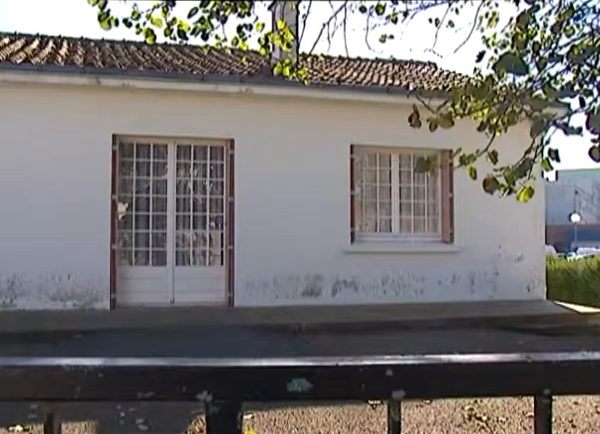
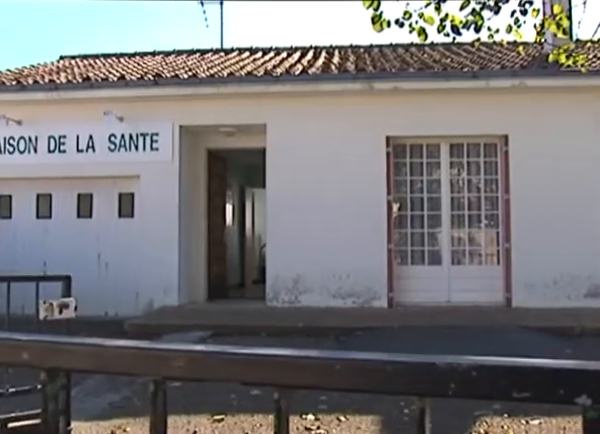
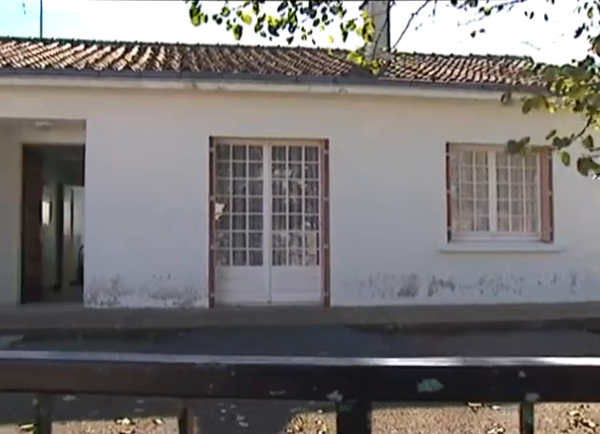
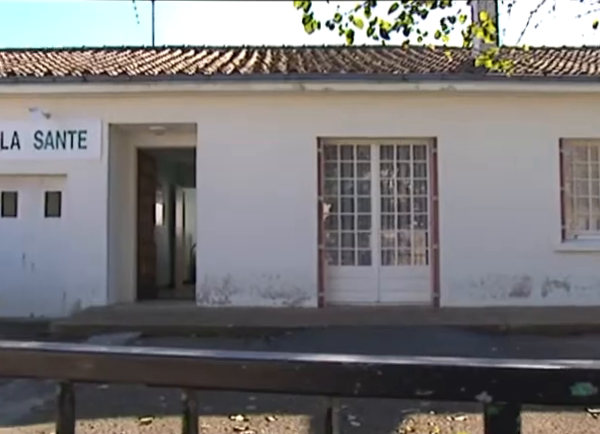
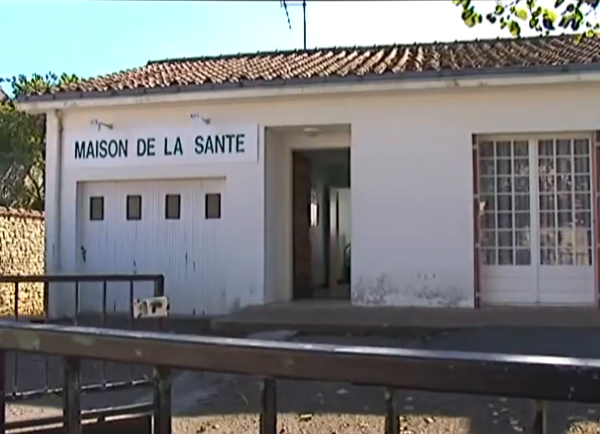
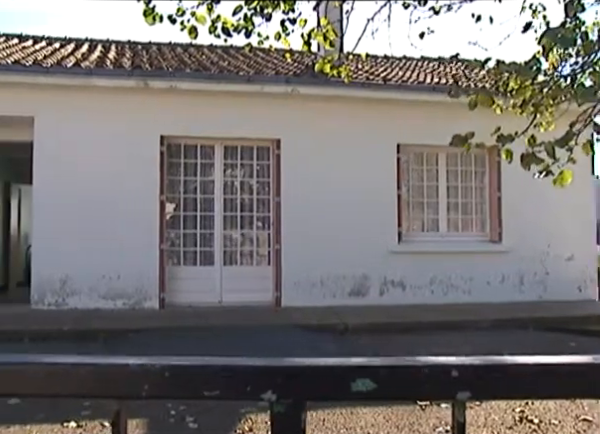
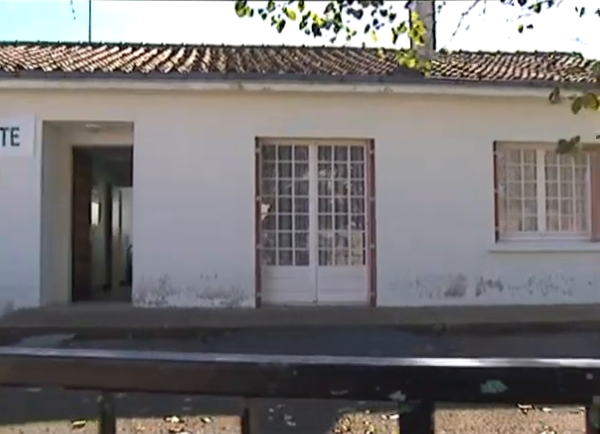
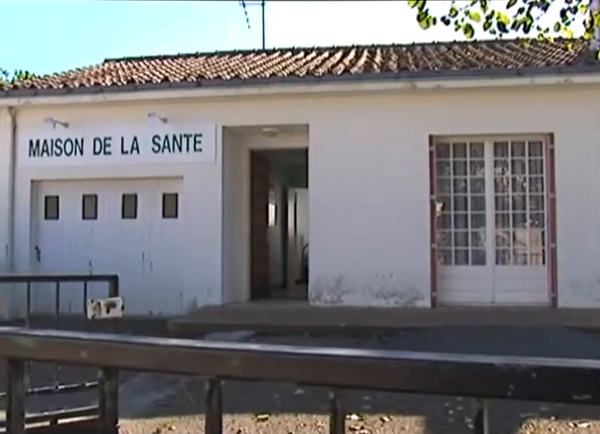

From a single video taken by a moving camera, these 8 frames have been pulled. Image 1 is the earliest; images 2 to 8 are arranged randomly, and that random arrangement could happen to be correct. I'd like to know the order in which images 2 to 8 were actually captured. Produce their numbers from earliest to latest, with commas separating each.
6, 3, 7, 4, 2, 8, 5
